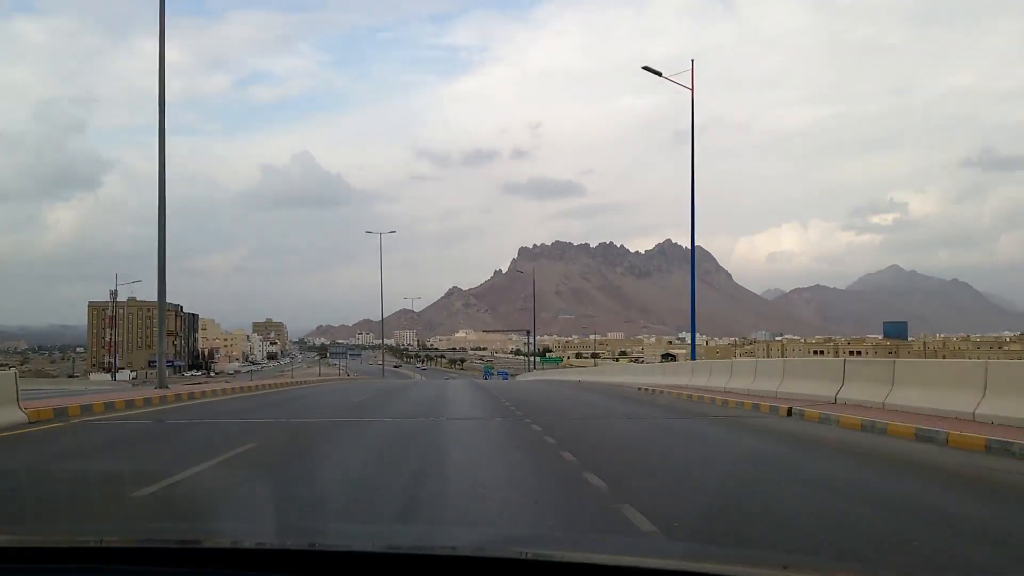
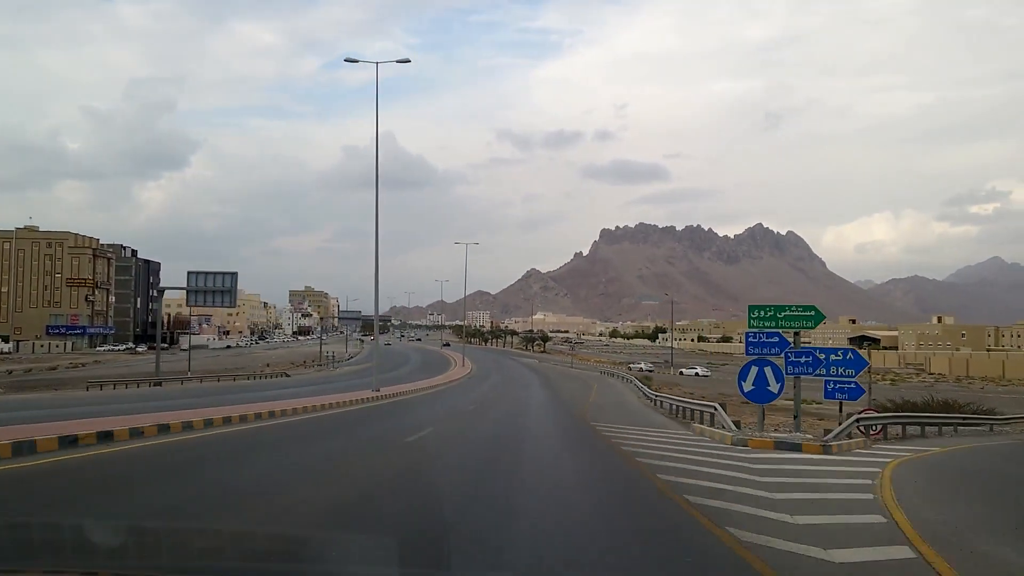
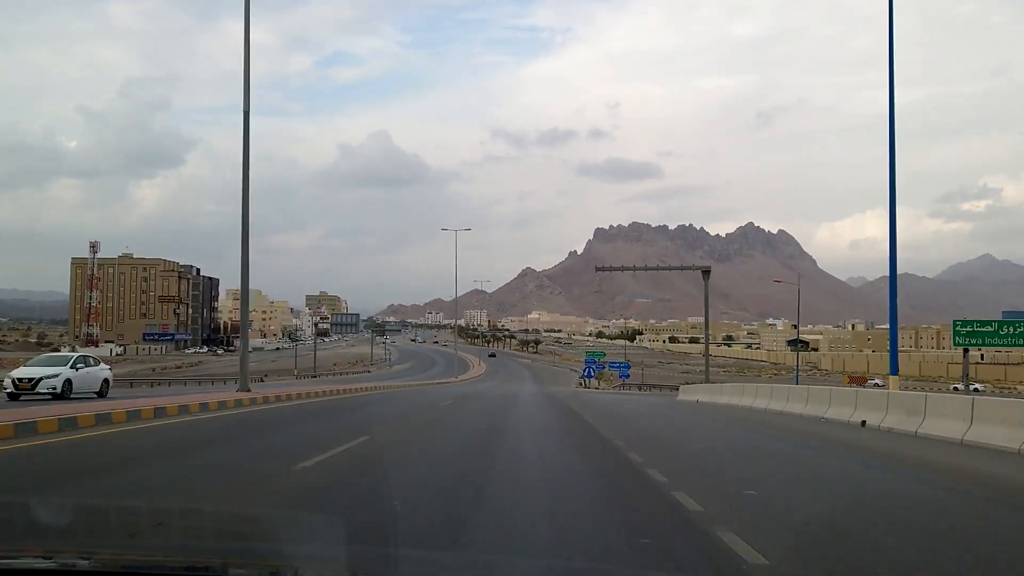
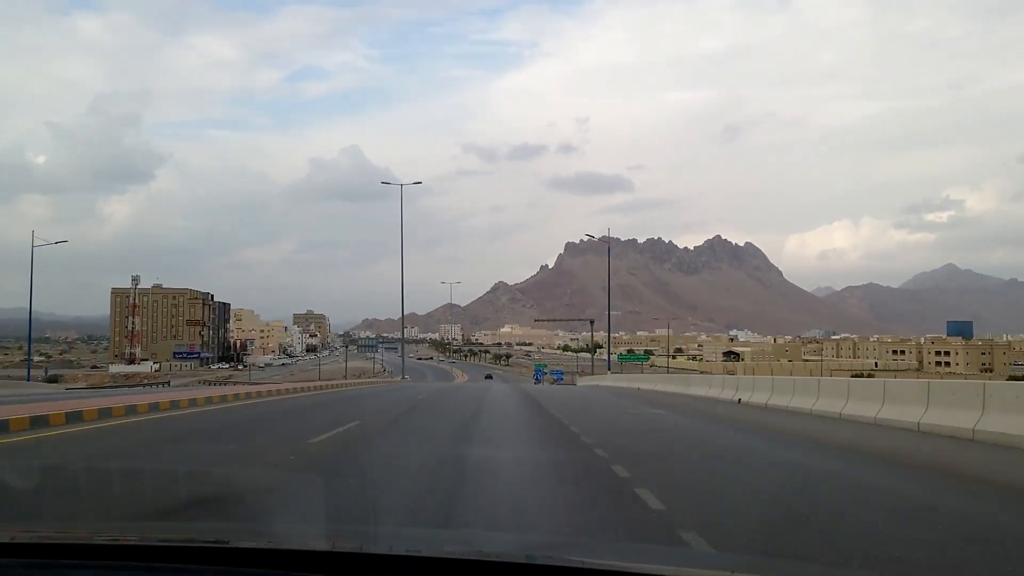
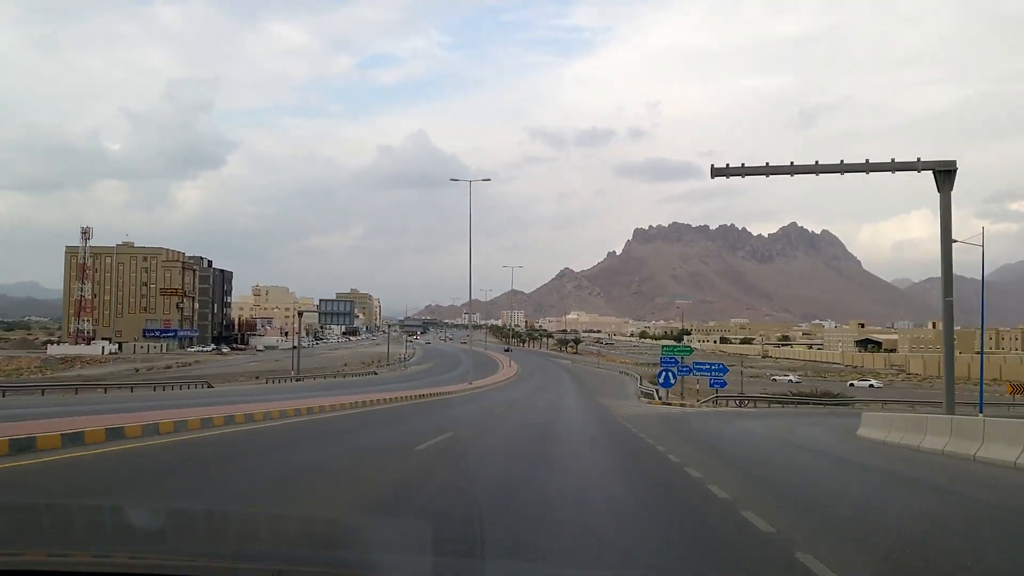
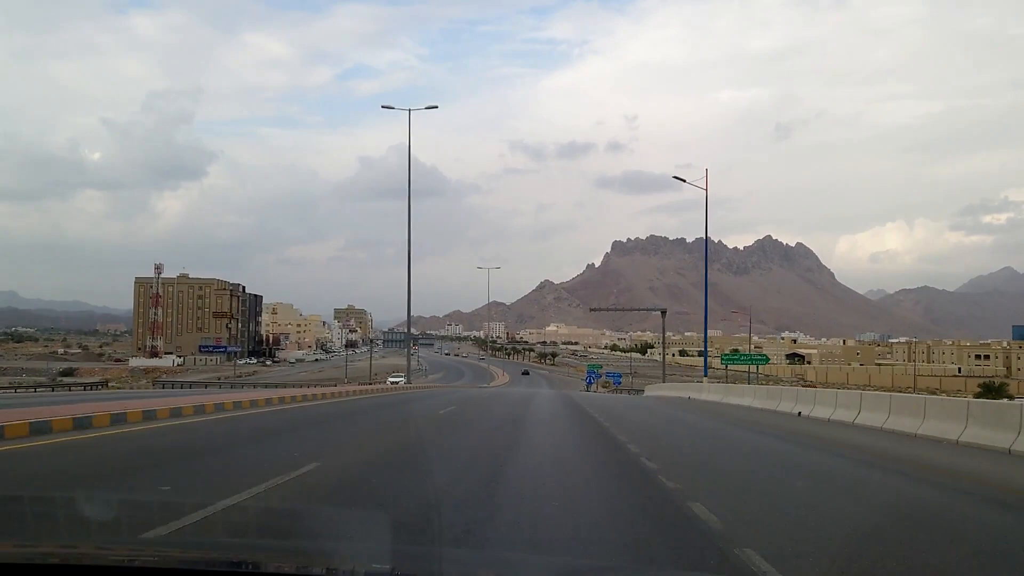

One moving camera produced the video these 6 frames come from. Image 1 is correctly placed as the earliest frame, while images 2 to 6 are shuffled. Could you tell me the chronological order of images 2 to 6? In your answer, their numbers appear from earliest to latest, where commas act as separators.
4, 6, 3, 5, 2
